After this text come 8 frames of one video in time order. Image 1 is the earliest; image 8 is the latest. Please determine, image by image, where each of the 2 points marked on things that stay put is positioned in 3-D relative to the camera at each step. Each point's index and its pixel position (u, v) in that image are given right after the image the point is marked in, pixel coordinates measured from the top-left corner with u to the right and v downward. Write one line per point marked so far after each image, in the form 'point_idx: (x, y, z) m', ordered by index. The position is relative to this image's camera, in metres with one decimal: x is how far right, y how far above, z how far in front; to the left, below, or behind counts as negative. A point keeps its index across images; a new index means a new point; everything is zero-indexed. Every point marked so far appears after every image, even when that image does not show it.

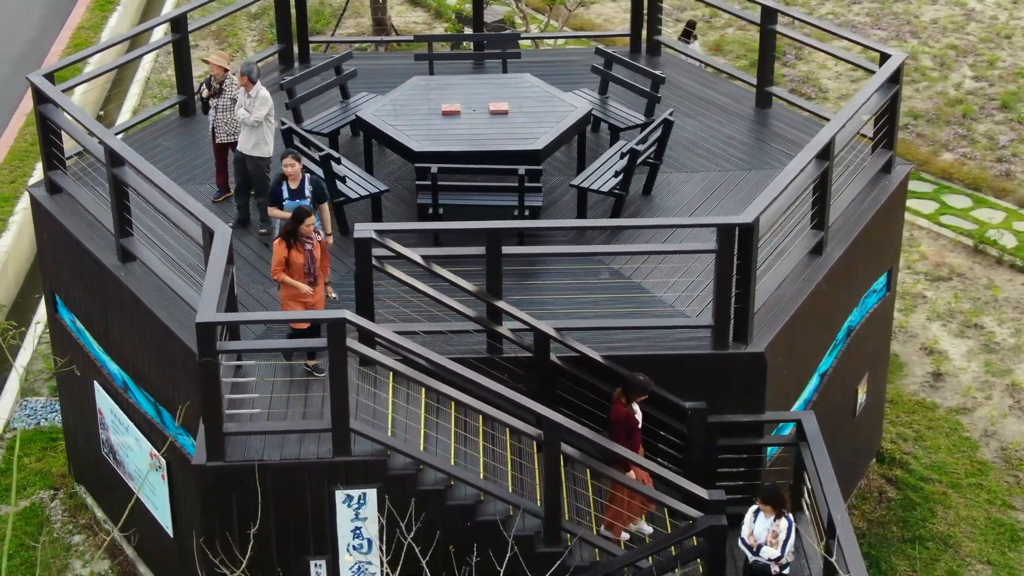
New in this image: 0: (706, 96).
0: (+1.9, +1.8, +12.8) m
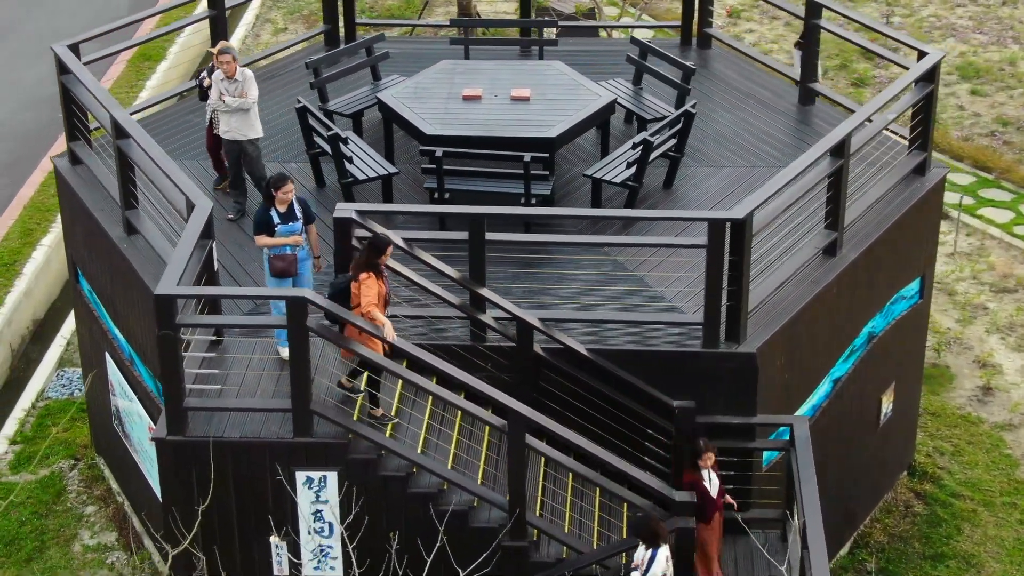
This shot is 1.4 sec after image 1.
0: (+2.2, +1.8, +12.4) m
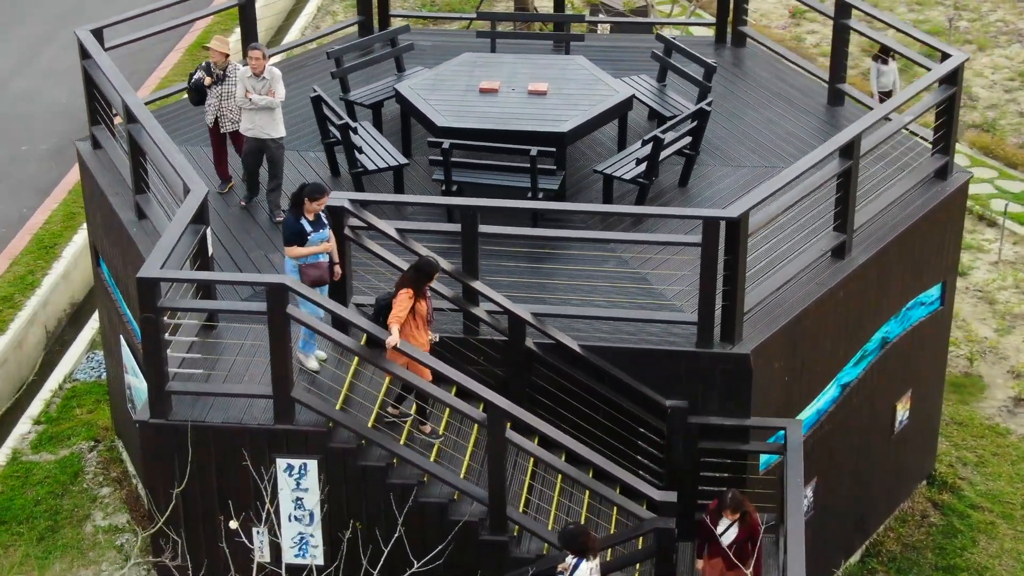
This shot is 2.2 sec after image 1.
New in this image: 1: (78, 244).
0: (+2.4, +1.8, +12.3) m
1: (-4.8, +0.5, +15.1) m
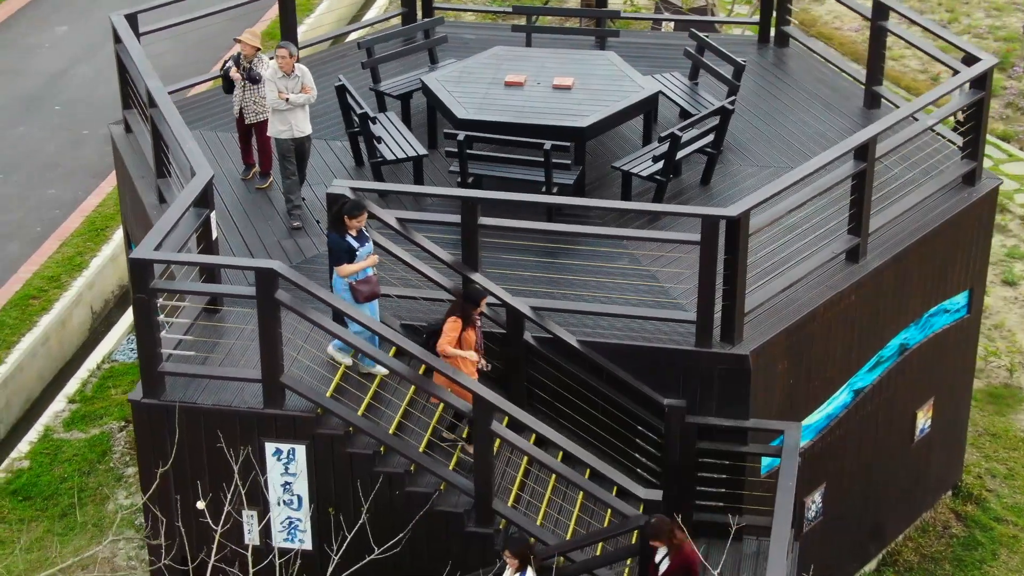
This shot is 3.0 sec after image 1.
0: (+2.7, +1.7, +12.1) m
1: (-4.4, +0.7, +15.3) m
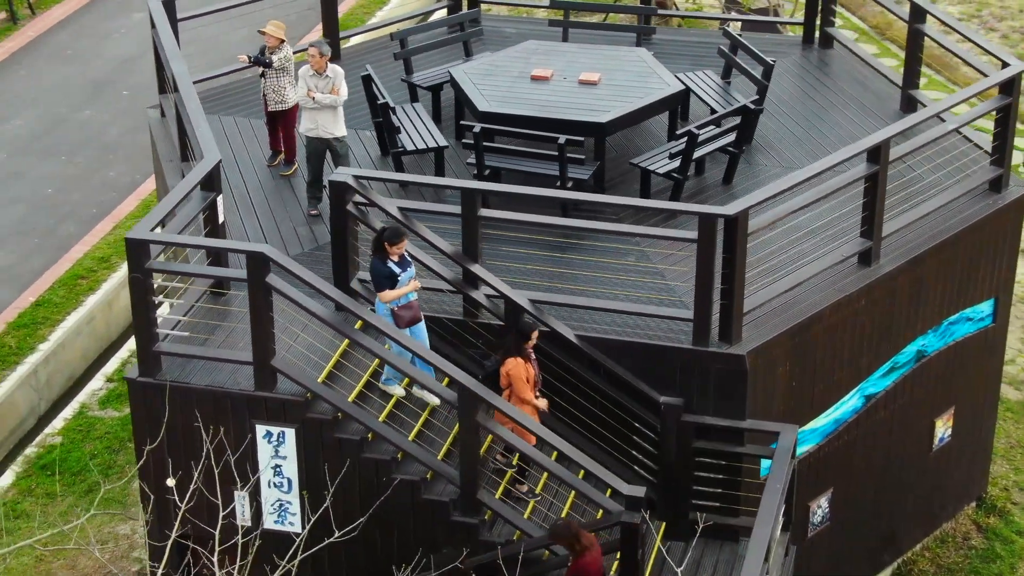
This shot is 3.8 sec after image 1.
0: (+3.1, +1.7, +12.0) m
1: (-3.9, +0.9, +15.6) m
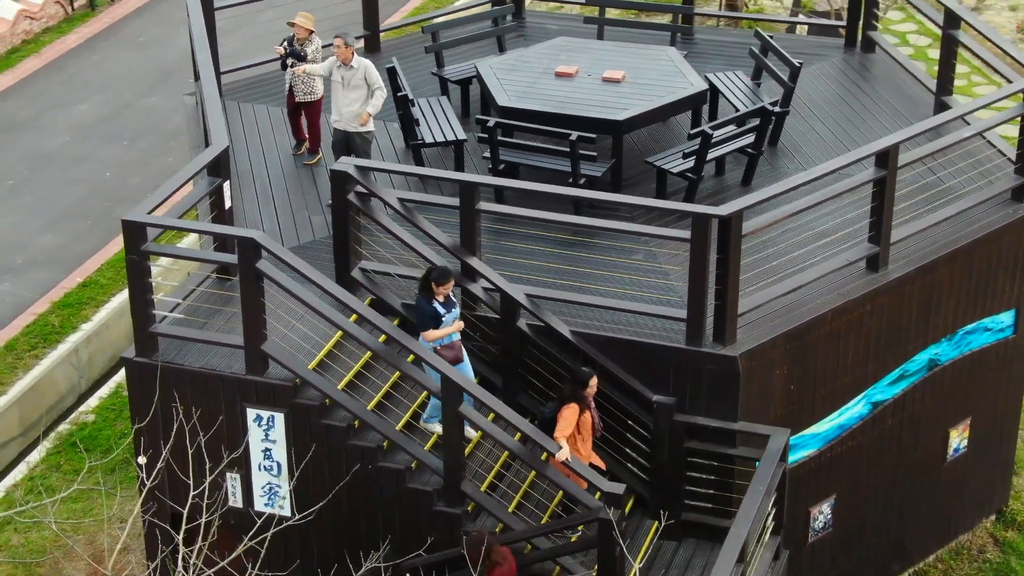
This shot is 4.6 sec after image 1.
0: (+3.3, +1.6, +11.8) m
1: (-3.4, +1.0, +15.8) m
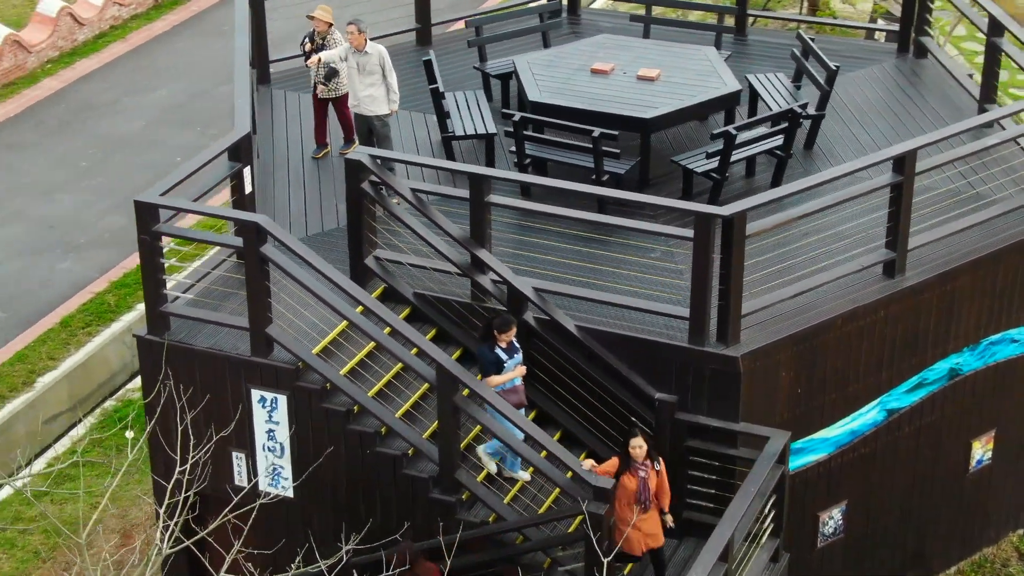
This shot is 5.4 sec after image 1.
0: (+3.7, +1.6, +11.7) m
1: (-2.8, +1.2, +16.1) m
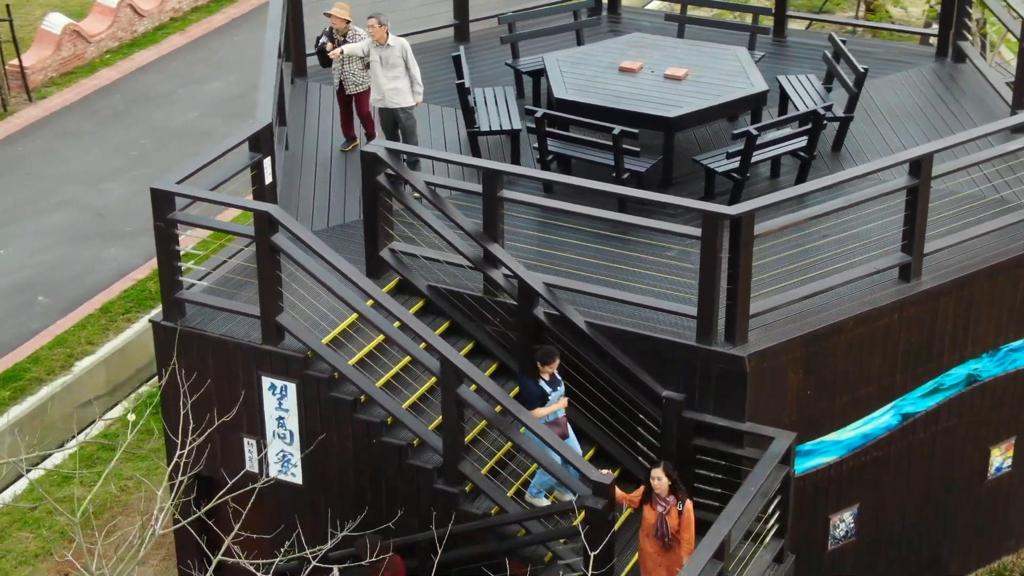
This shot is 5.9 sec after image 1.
0: (+4.0, +1.5, +11.6) m
1: (-2.4, +1.3, +16.3) m
